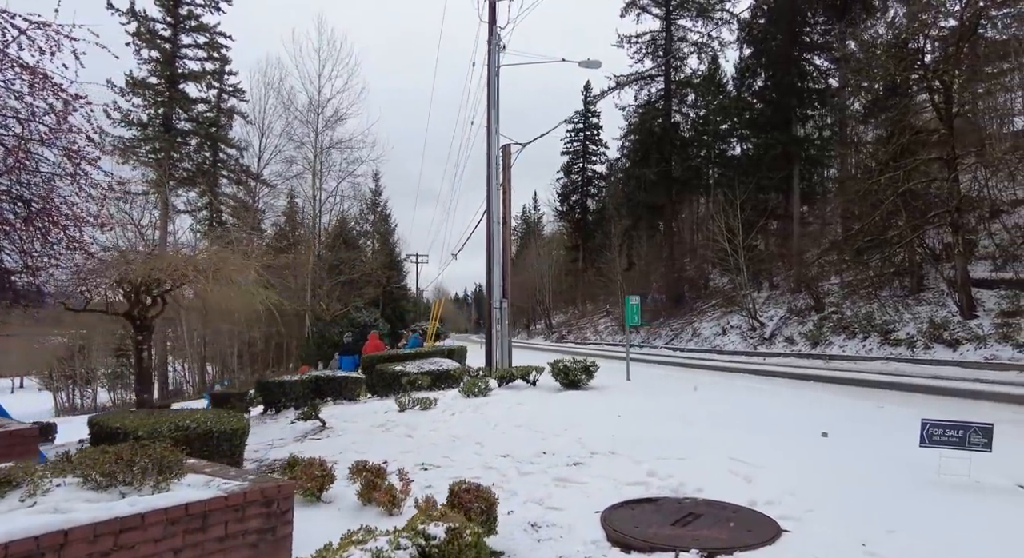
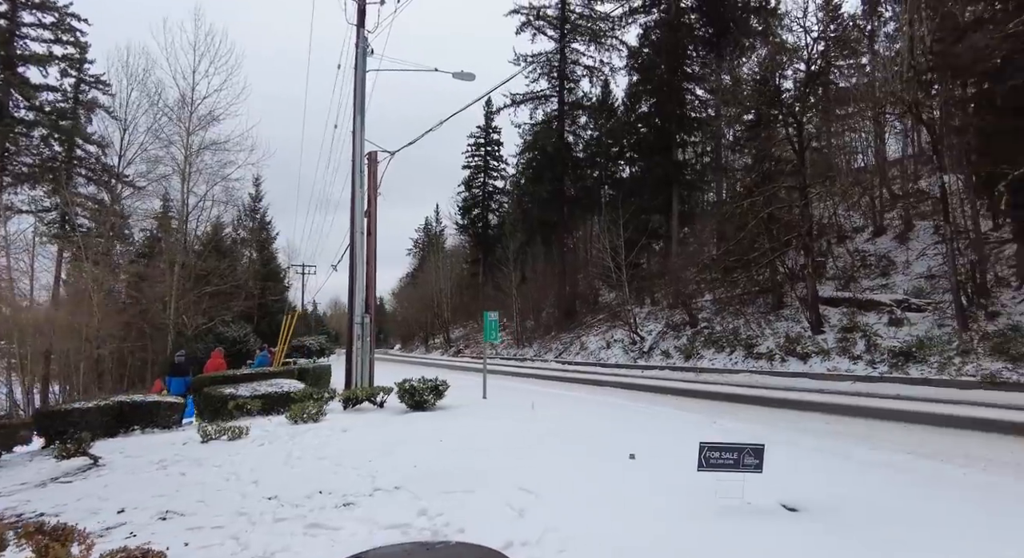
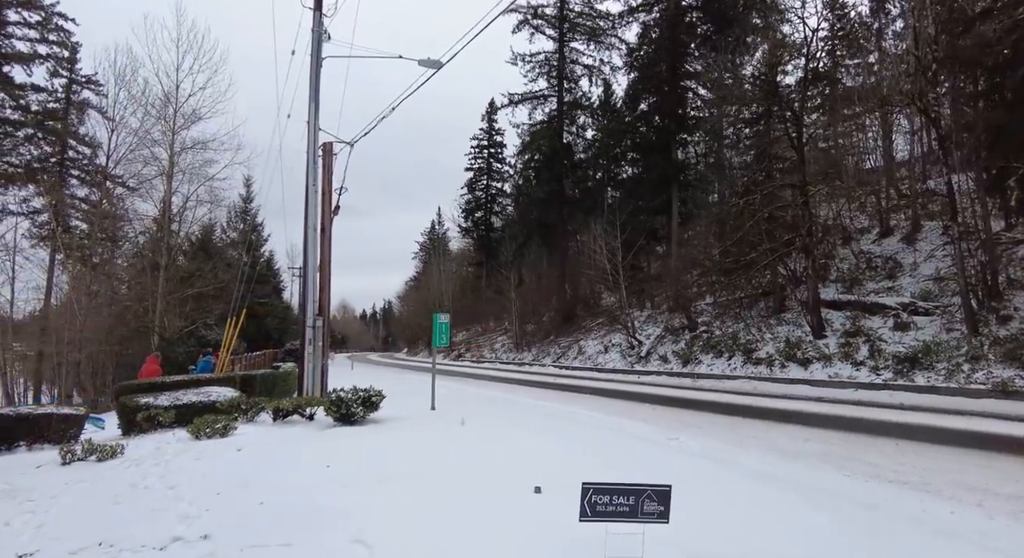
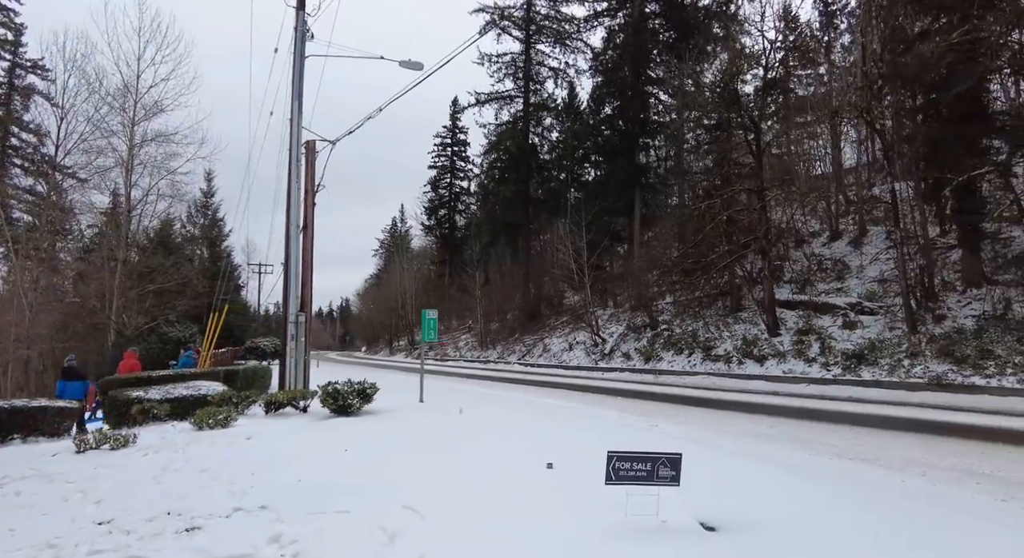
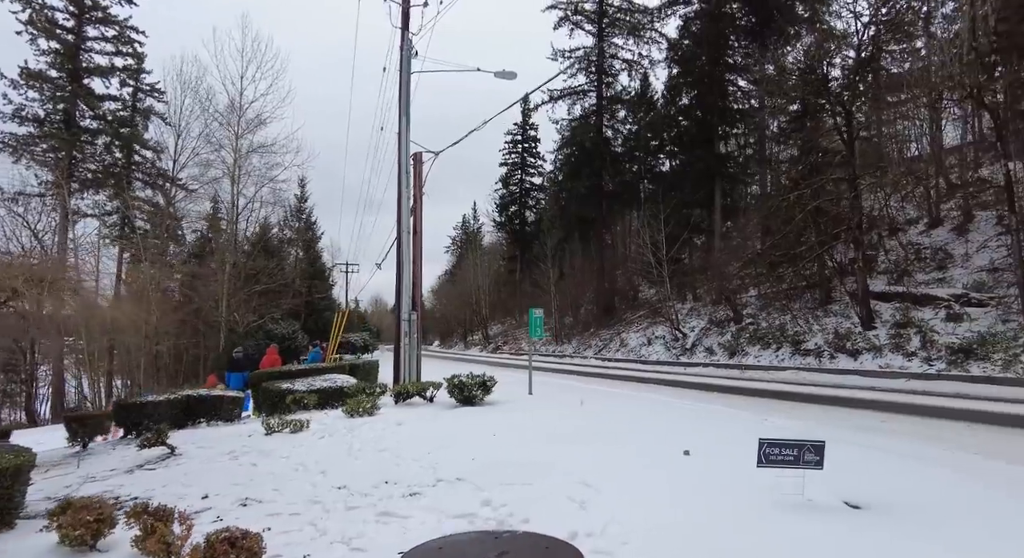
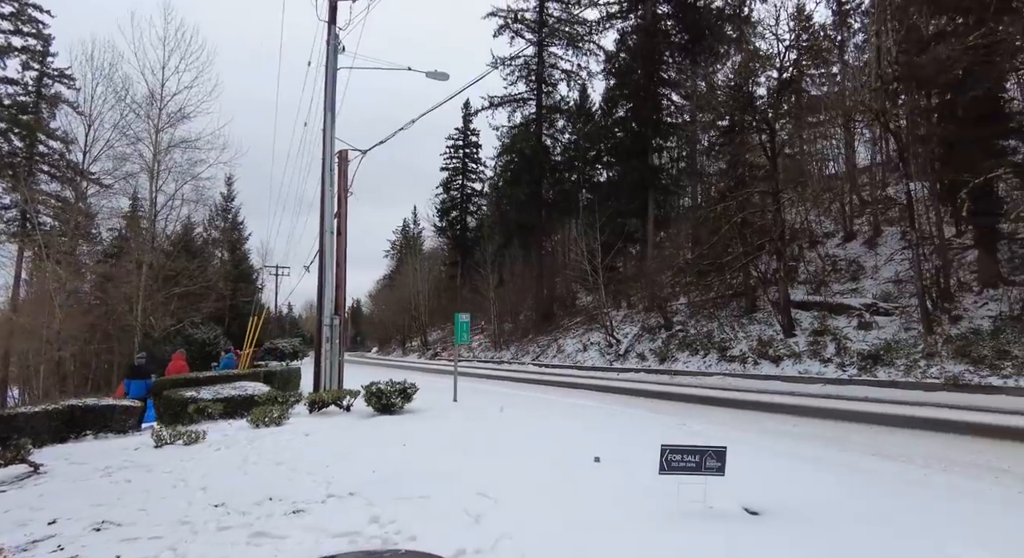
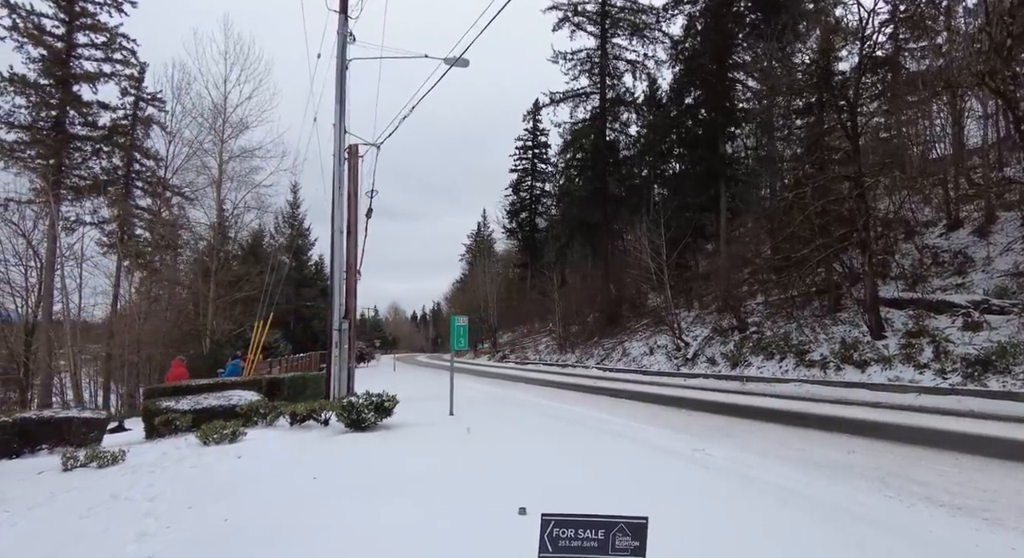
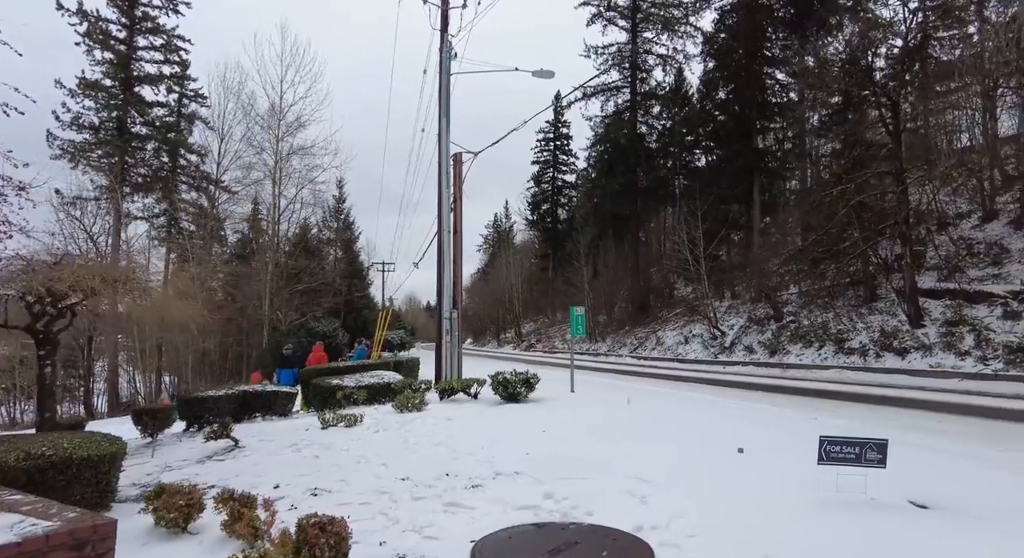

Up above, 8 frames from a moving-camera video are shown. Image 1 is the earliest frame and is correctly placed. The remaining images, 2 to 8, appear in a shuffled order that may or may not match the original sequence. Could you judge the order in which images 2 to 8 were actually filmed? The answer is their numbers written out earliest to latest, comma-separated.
8, 5, 2, 6, 4, 3, 7
